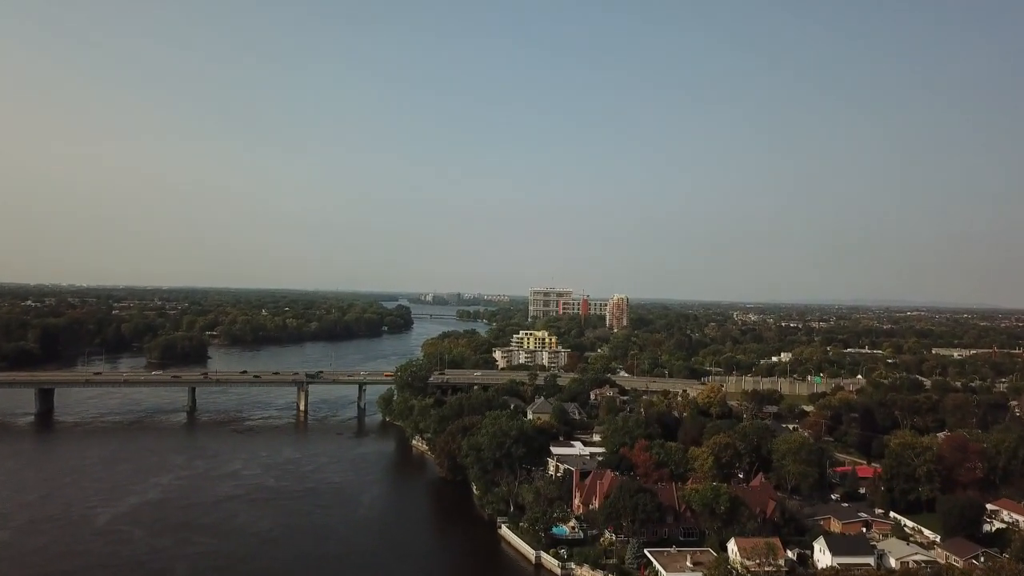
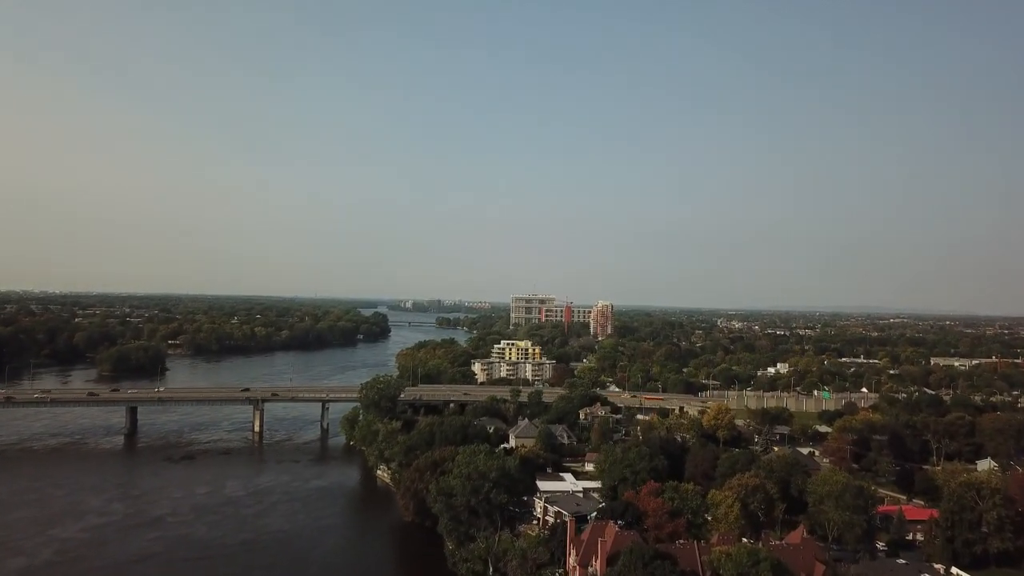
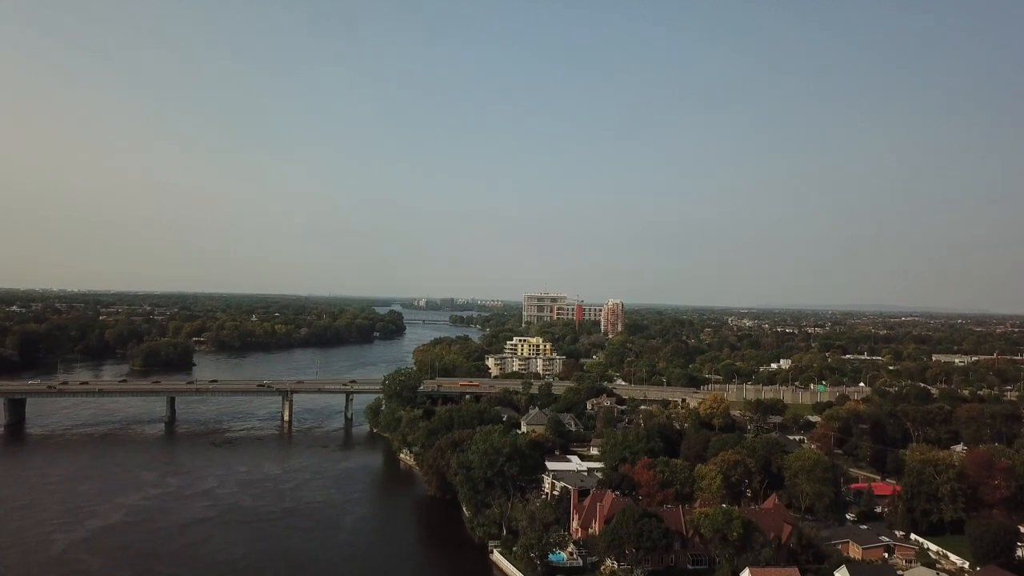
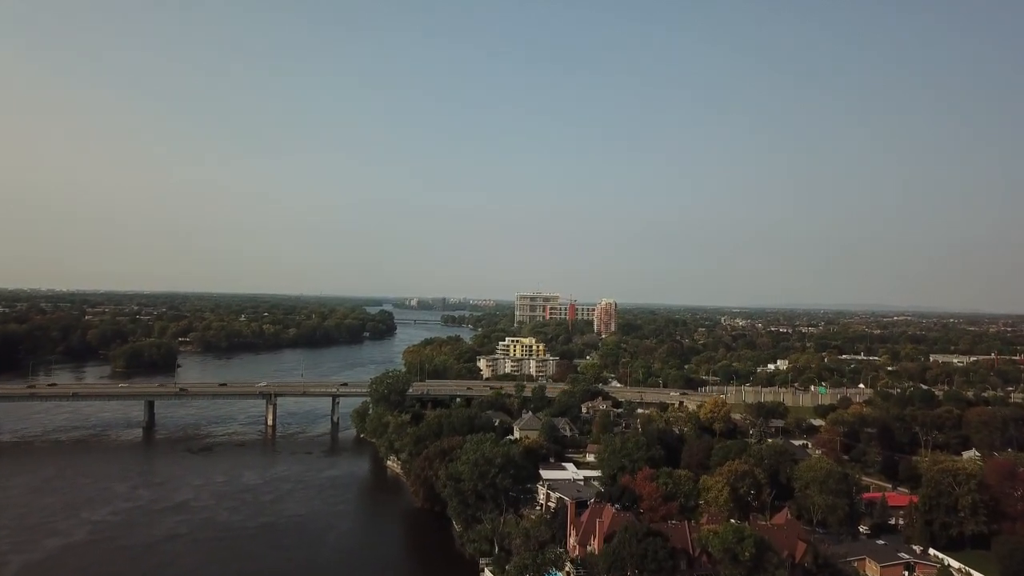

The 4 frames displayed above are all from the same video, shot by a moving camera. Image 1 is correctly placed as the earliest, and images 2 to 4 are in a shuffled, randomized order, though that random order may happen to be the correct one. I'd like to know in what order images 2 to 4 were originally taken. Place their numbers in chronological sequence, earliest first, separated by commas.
3, 4, 2
